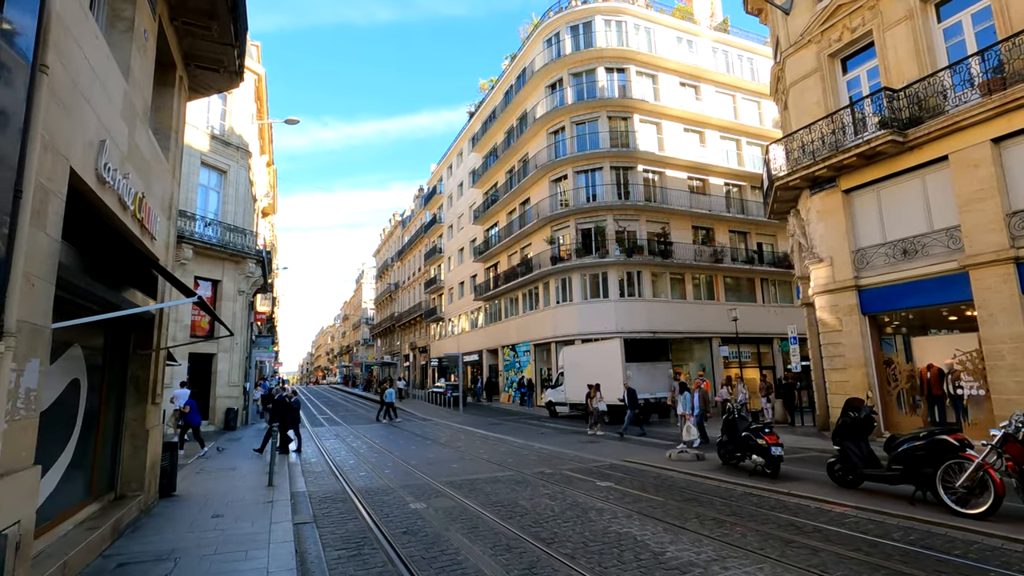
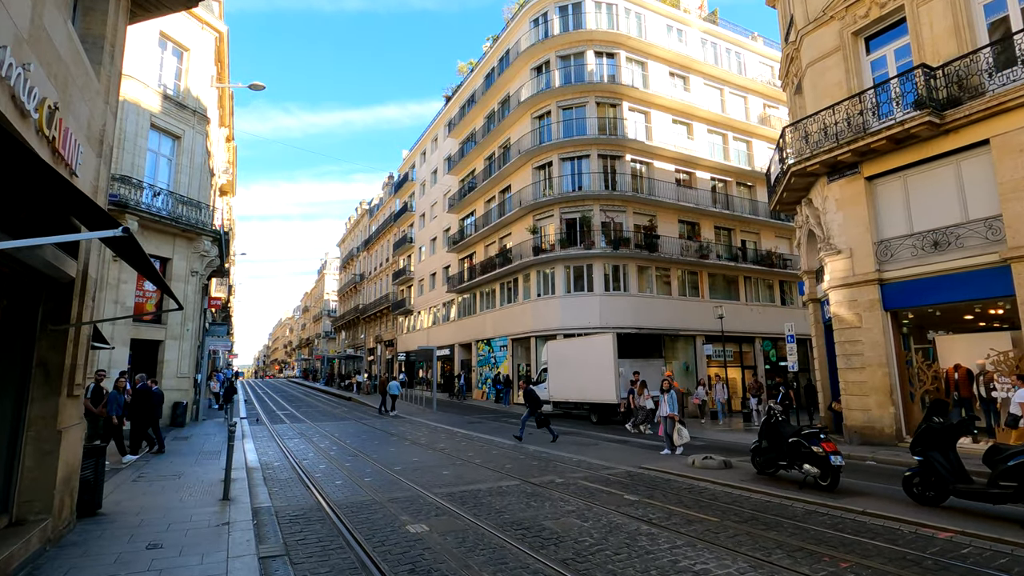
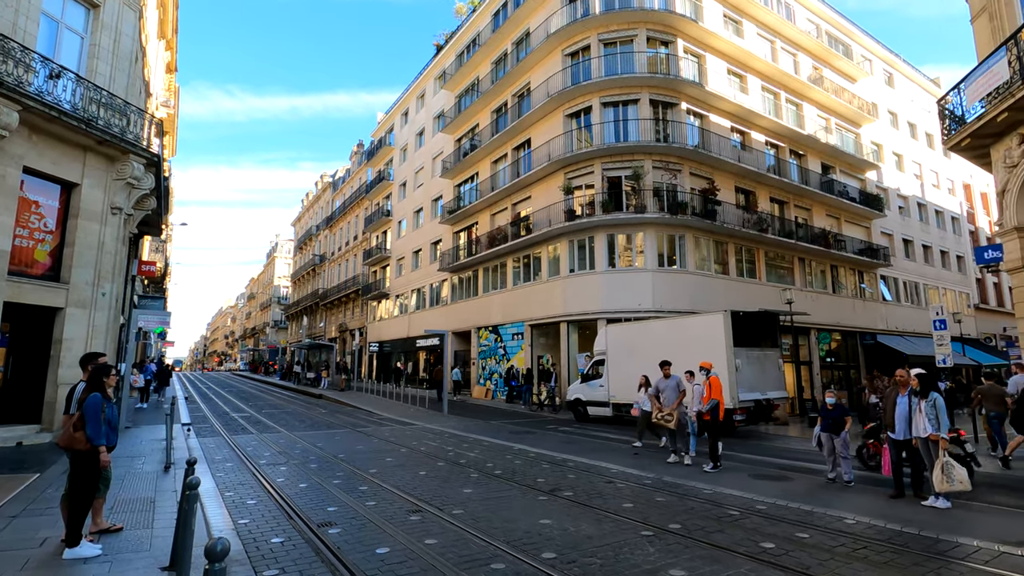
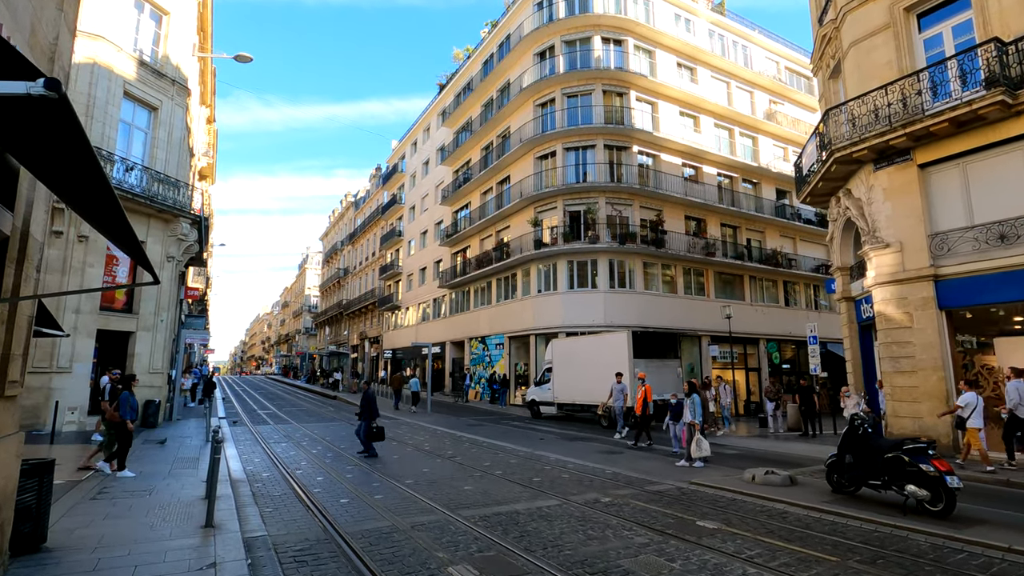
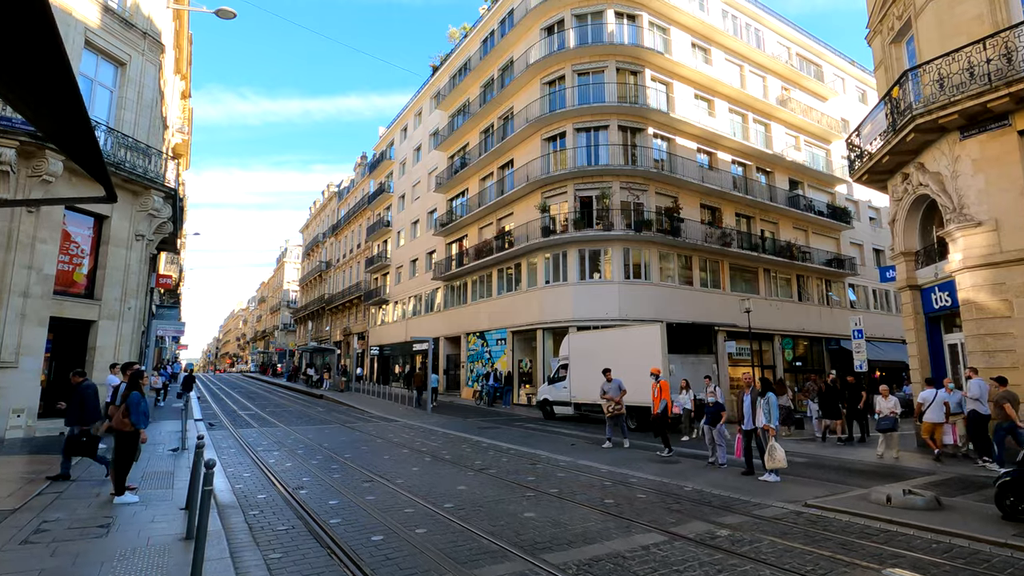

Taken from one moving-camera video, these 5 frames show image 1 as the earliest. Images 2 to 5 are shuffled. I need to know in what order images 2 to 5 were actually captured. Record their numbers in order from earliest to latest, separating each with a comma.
2, 4, 5, 3
